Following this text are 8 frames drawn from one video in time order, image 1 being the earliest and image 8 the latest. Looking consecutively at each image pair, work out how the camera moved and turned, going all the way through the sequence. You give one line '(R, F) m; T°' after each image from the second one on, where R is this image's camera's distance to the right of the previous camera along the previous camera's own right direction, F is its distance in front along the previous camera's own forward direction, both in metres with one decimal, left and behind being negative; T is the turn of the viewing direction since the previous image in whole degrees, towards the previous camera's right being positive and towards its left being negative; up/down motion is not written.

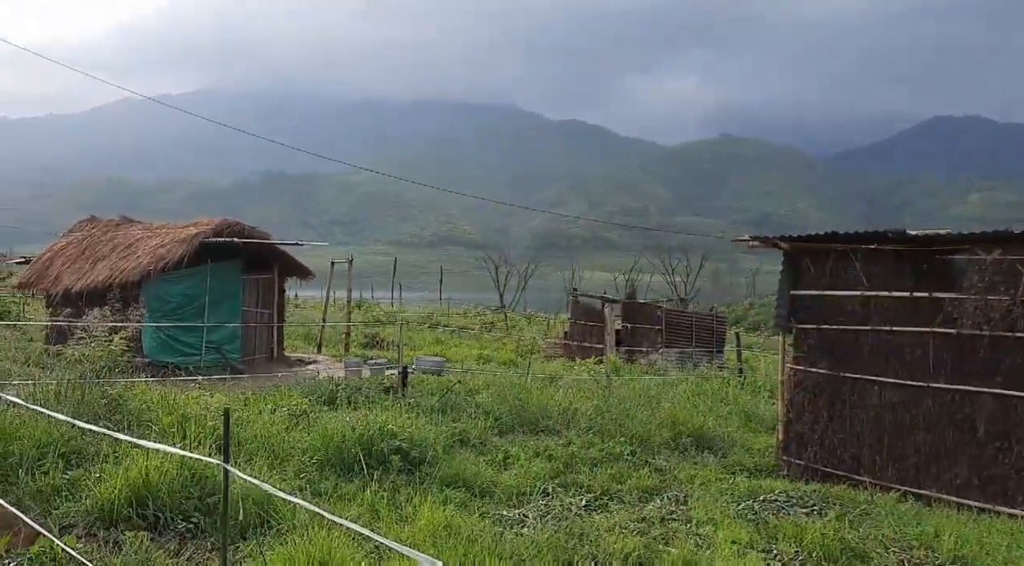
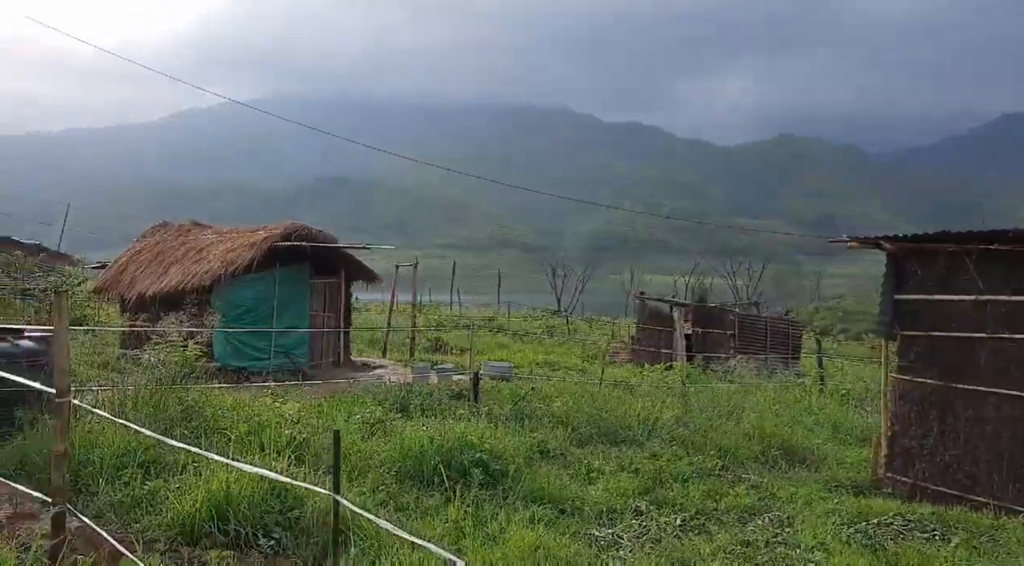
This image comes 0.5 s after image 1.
(-0.2, +0.3) m; -4°
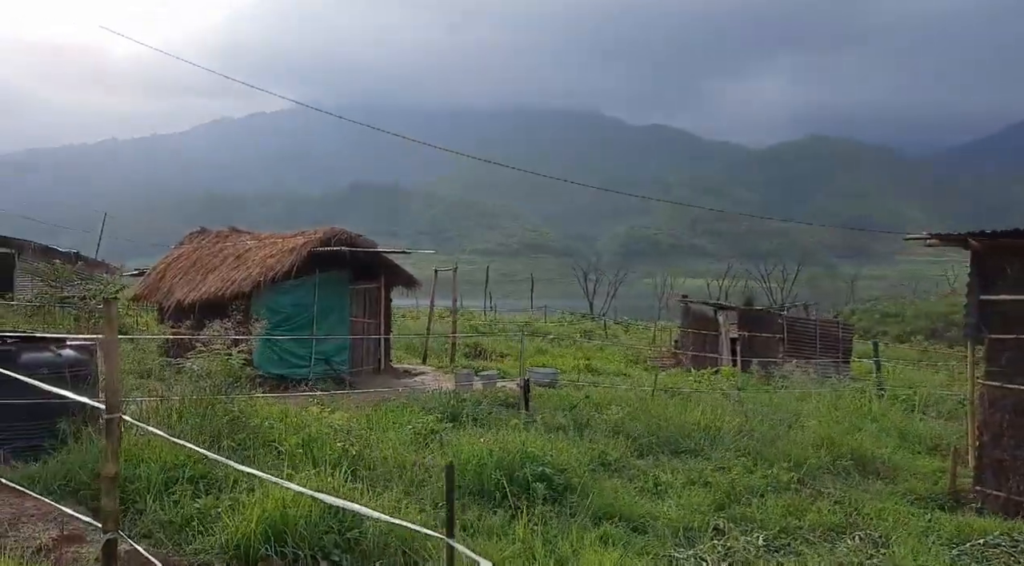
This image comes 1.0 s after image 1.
(-0.2, +0.3) m; -2°
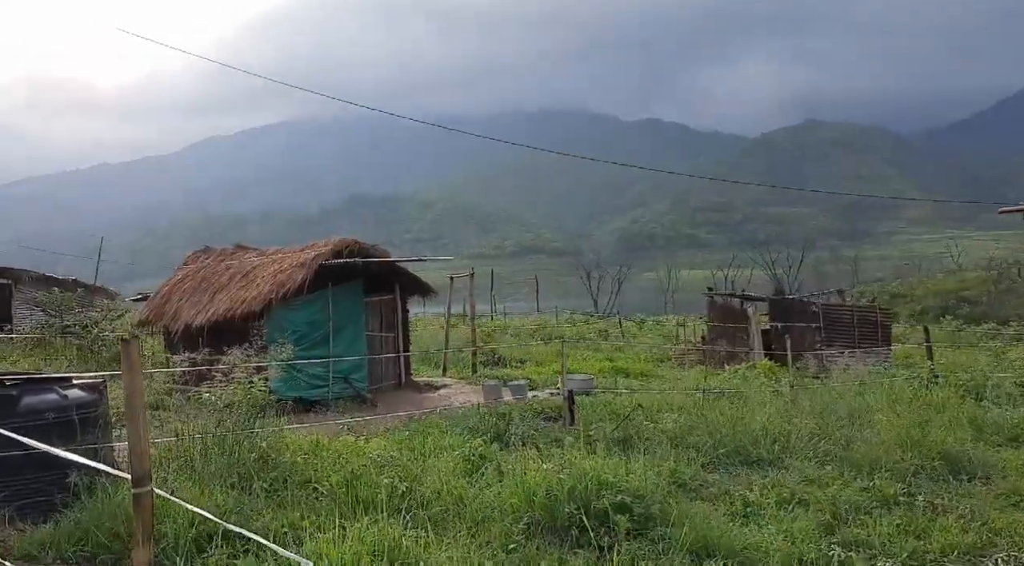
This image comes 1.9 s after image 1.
(-0.3, +0.7) m; 0°
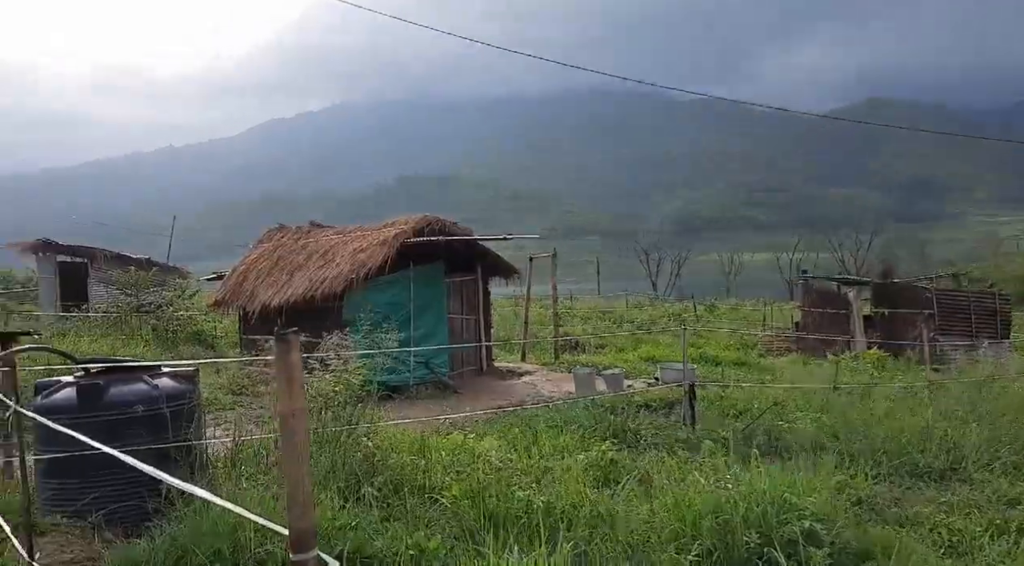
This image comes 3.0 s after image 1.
(-0.5, +0.8) m; -3°
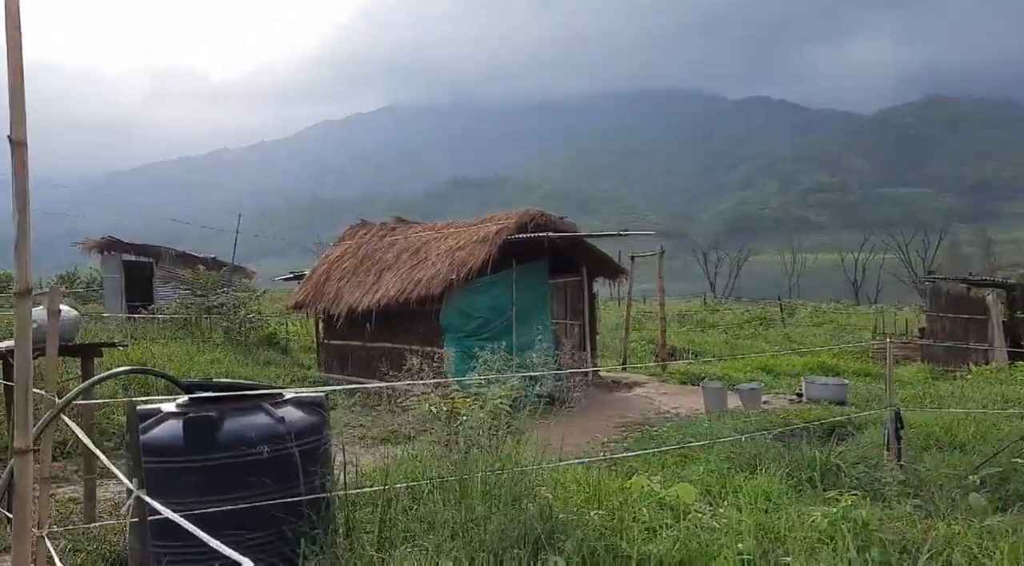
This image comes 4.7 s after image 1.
(-0.8, +1.3) m; -3°
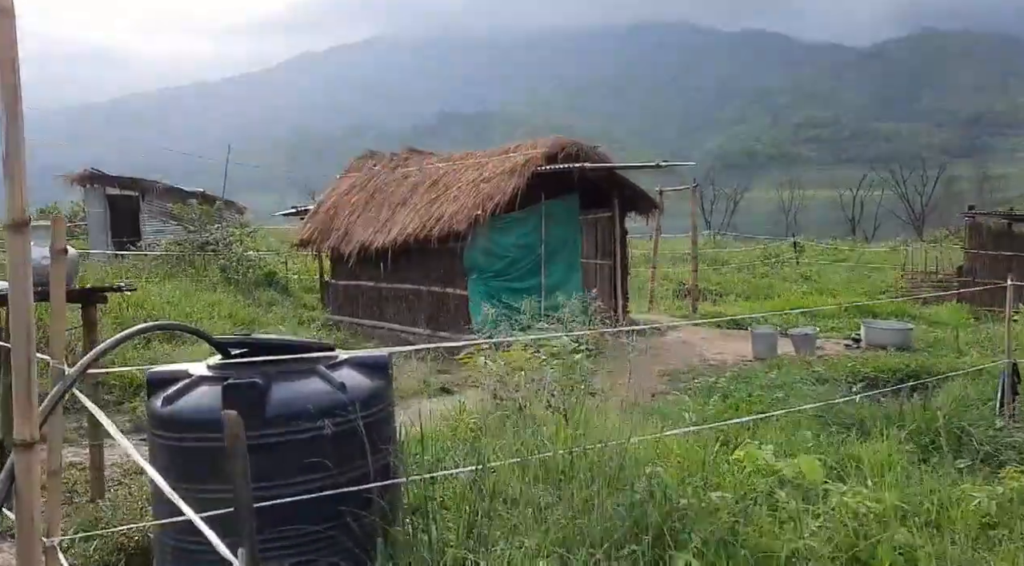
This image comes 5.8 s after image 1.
(-0.5, +0.8) m; +1°
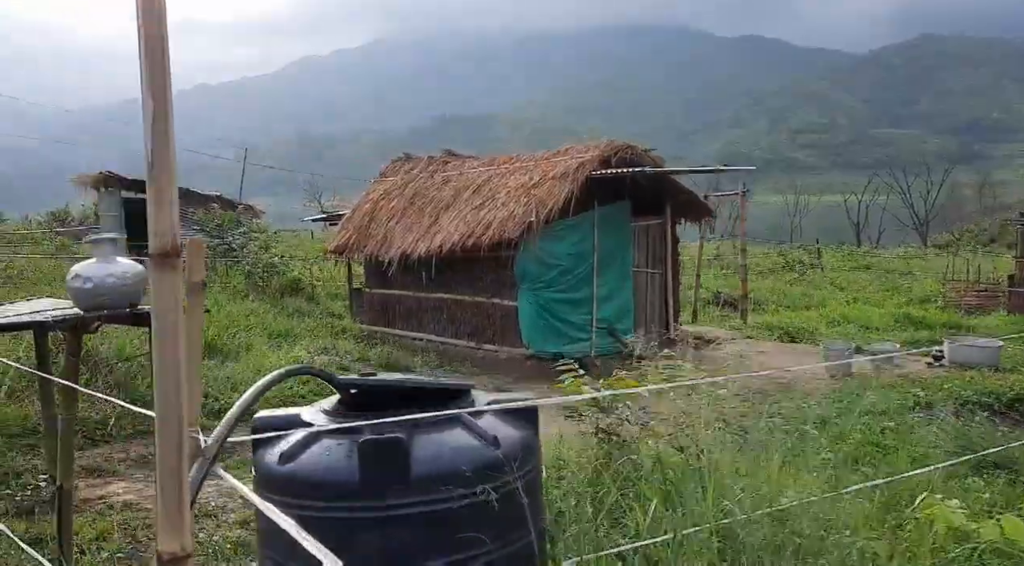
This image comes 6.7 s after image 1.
(-0.6, +0.6) m; 0°
